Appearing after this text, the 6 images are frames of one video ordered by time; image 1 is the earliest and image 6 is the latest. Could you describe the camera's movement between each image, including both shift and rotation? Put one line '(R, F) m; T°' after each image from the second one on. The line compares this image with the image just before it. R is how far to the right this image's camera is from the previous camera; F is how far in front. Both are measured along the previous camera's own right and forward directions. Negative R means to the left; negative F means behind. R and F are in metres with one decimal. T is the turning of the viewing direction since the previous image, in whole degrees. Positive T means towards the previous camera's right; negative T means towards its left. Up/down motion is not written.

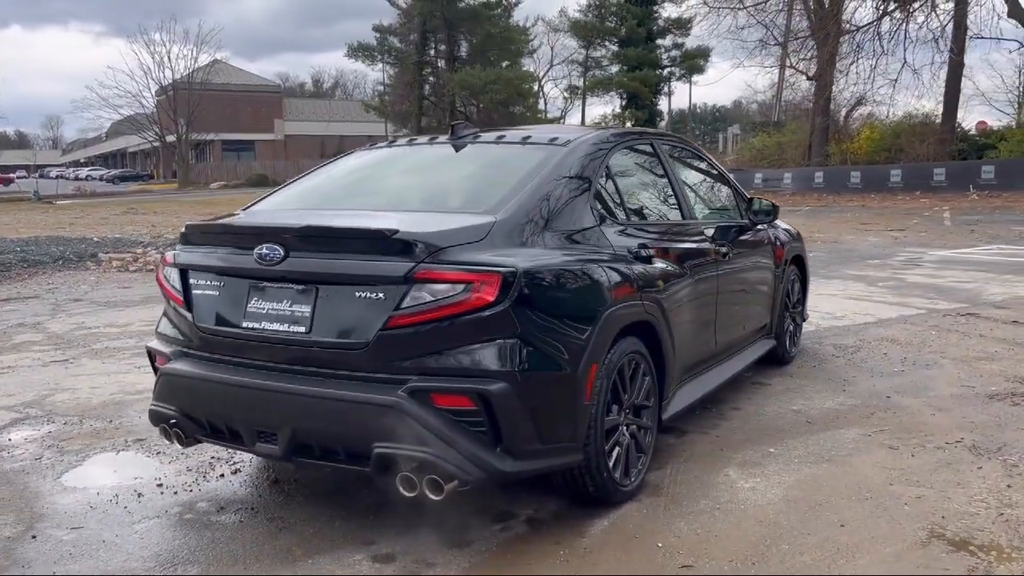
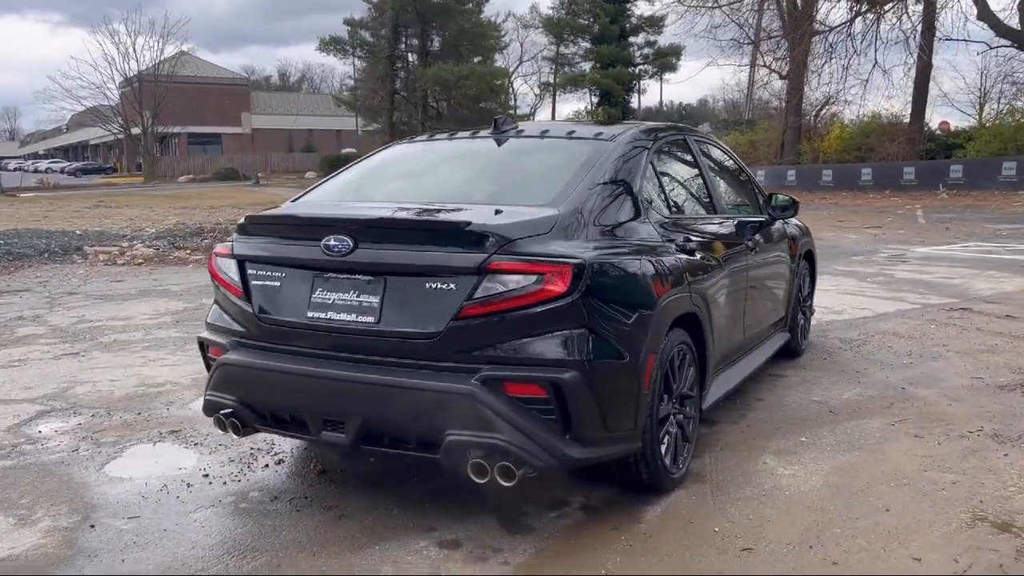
(-0.4, -0.1) m; +2°
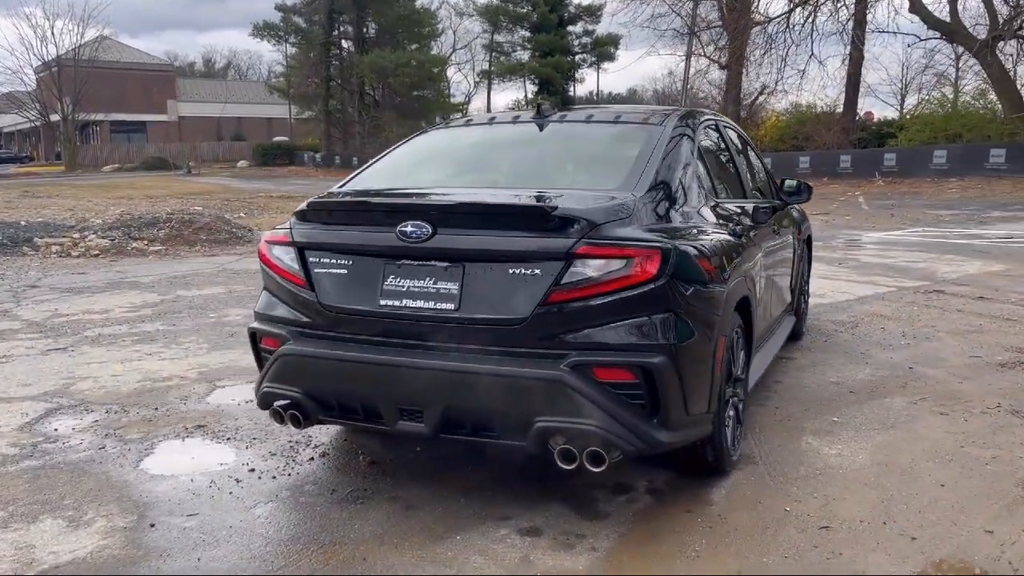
(-0.6, +0.1) m; +4°
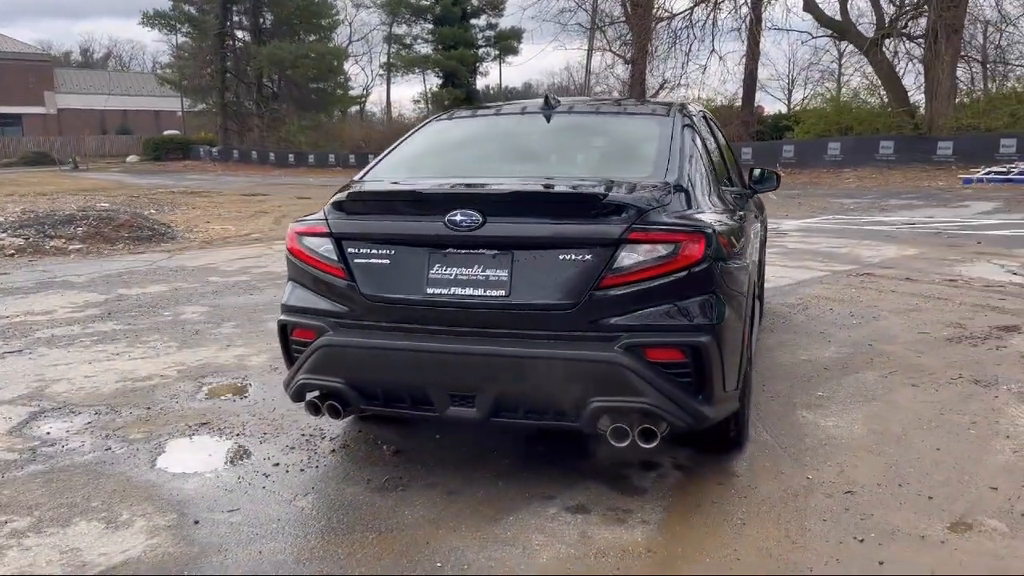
(-0.6, -0.1) m; +7°
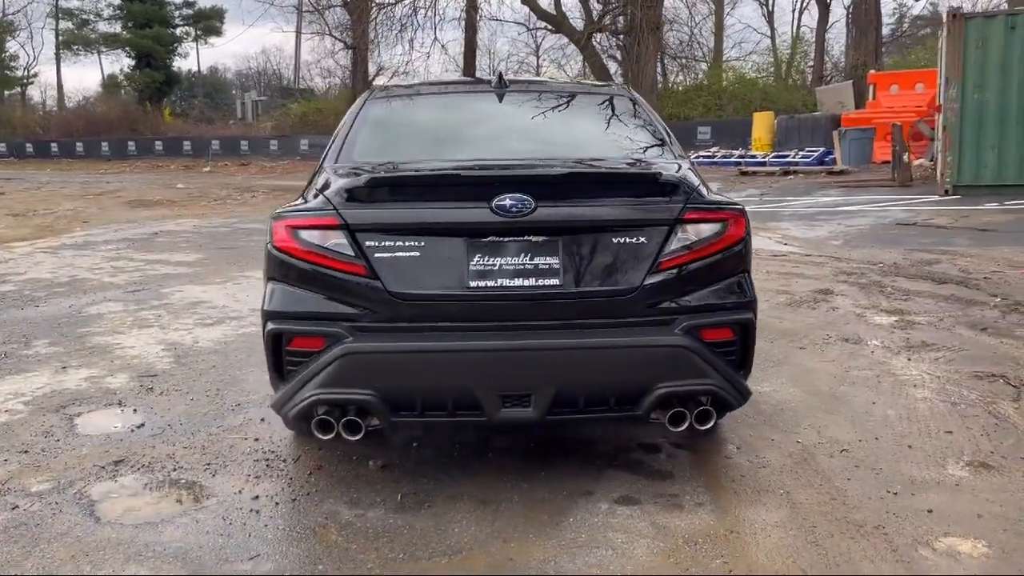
(-1.2, +0.5) m; +19°
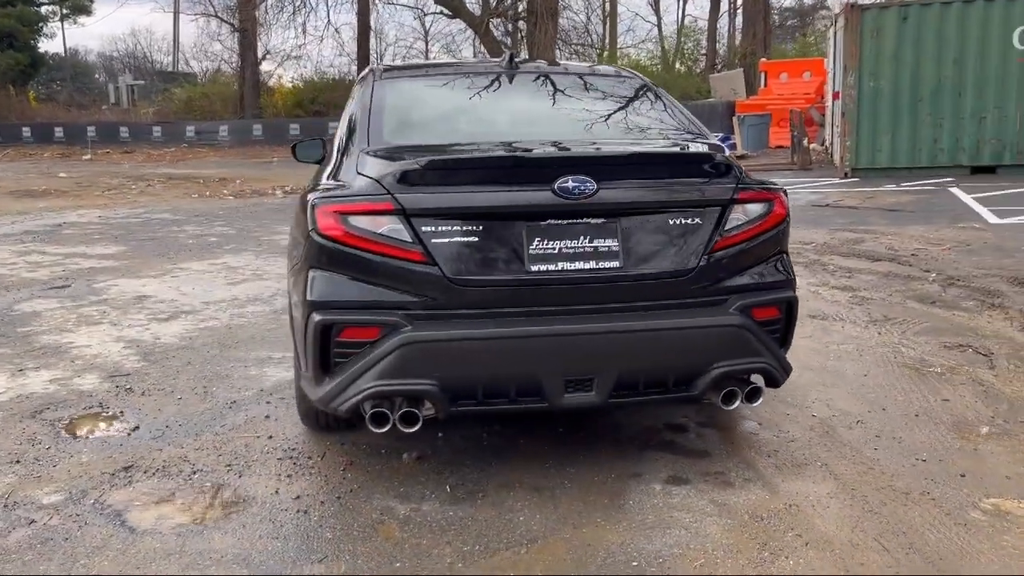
(-0.6, +0.1) m; +7°
